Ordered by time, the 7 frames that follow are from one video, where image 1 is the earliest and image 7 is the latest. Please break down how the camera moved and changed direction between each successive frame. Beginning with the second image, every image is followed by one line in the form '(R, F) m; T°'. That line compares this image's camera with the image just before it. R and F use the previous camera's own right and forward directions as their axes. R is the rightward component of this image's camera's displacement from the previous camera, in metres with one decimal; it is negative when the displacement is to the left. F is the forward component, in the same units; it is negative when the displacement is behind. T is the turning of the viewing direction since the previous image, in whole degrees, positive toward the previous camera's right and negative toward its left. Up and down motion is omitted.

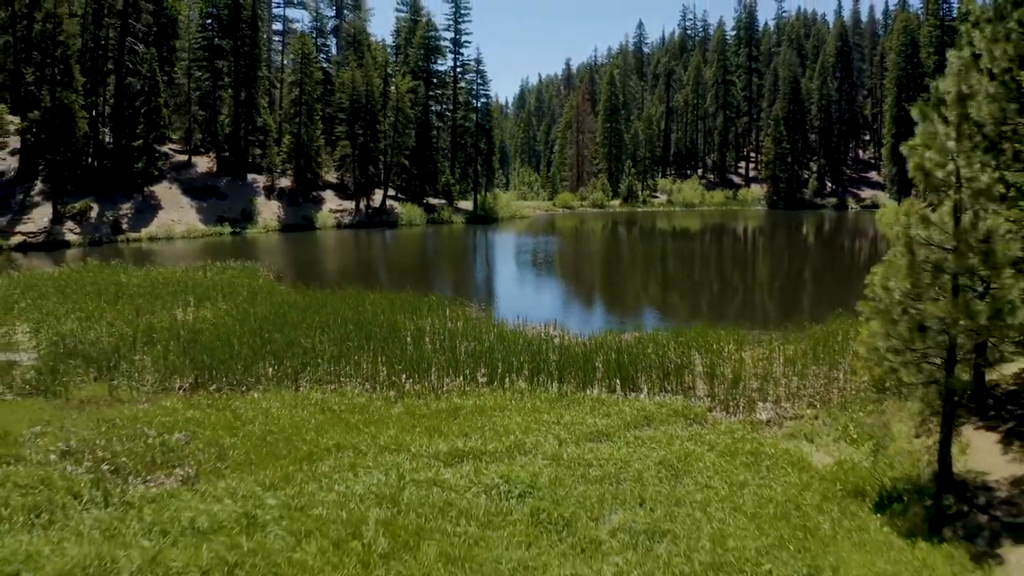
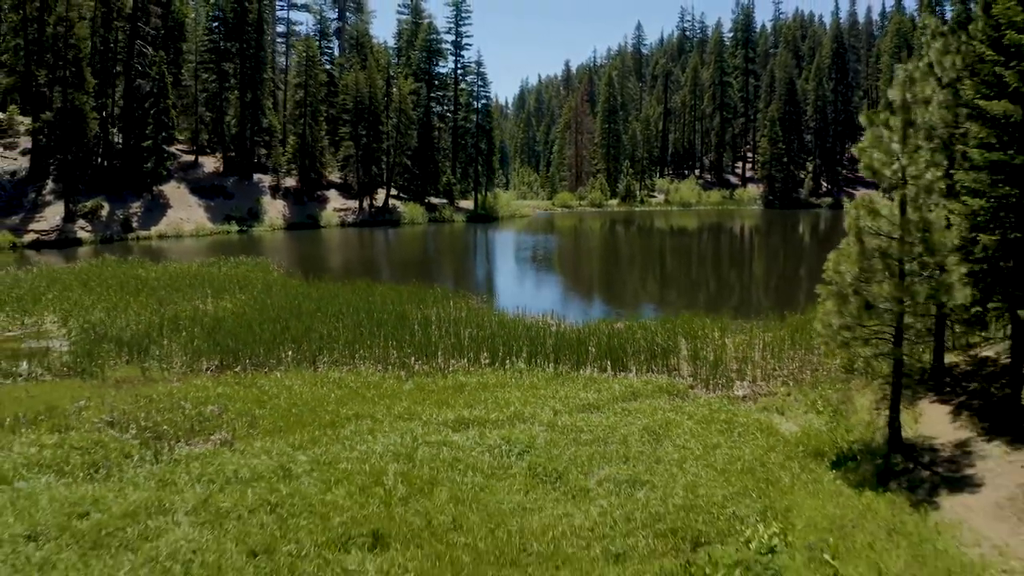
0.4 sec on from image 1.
(0.0, -1.2) m; 0°
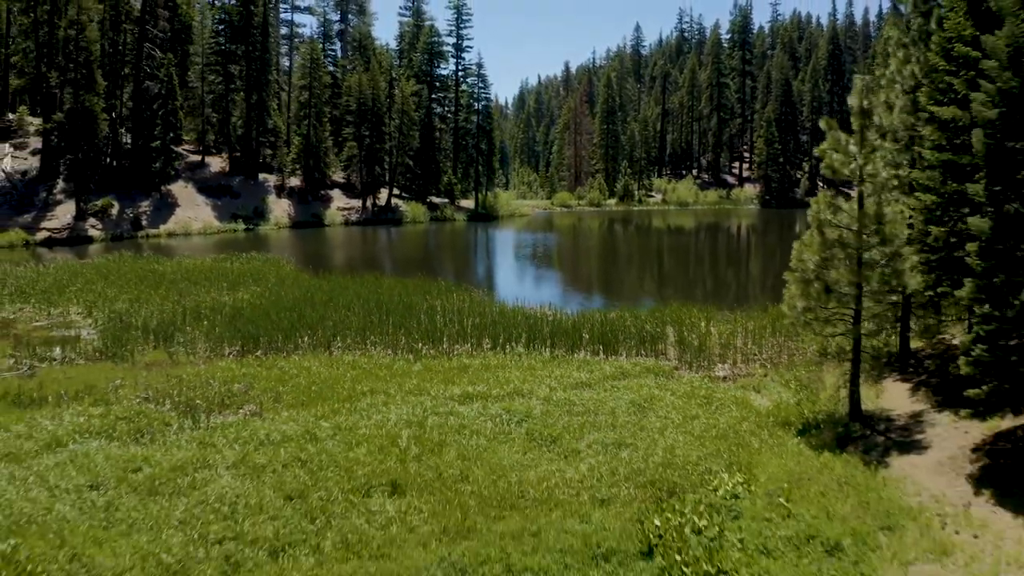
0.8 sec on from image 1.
(0.0, -1.2) m; 0°
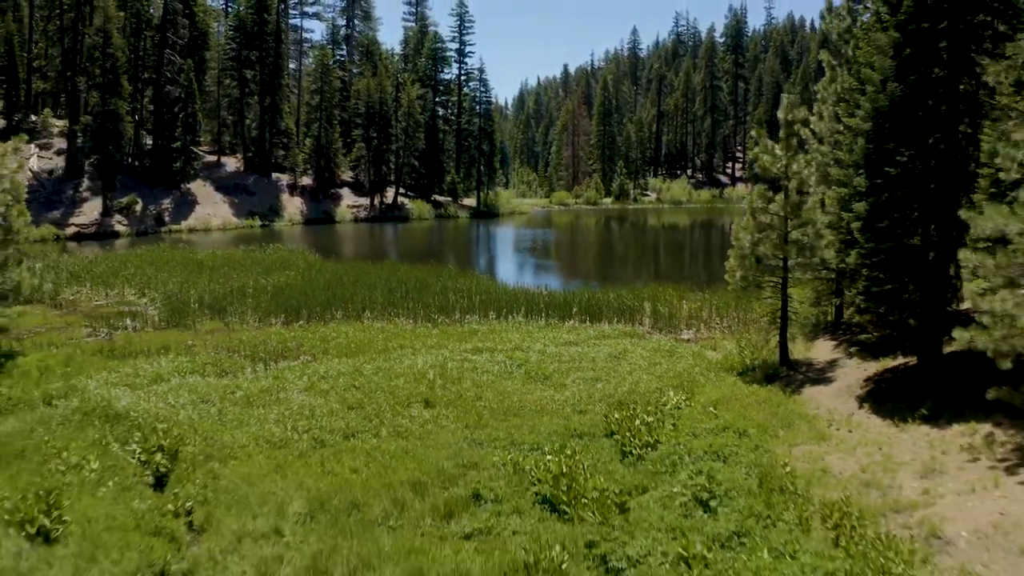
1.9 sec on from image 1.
(0.0, -3.1) m; 0°
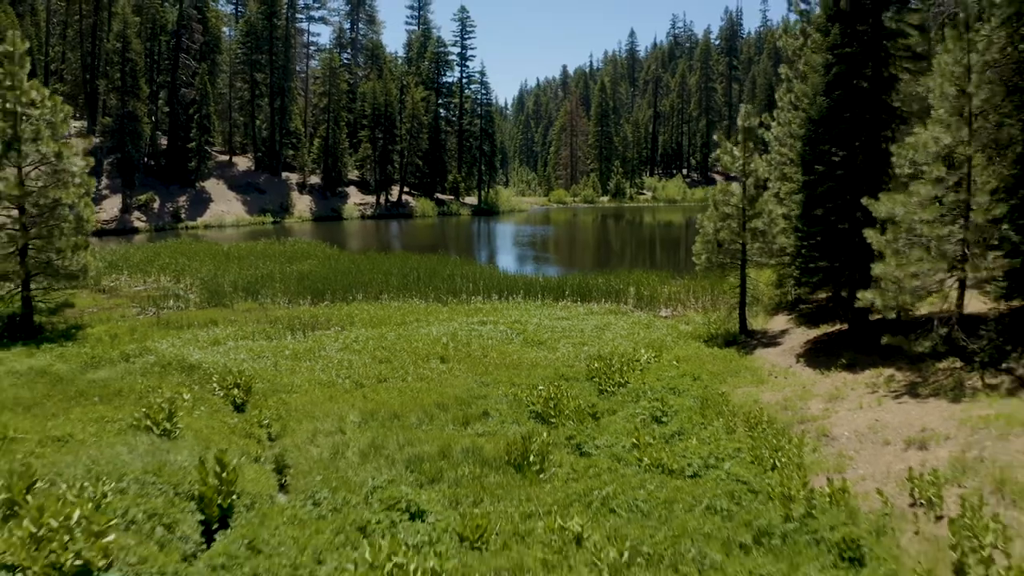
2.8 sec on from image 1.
(0.0, -2.6) m; 0°
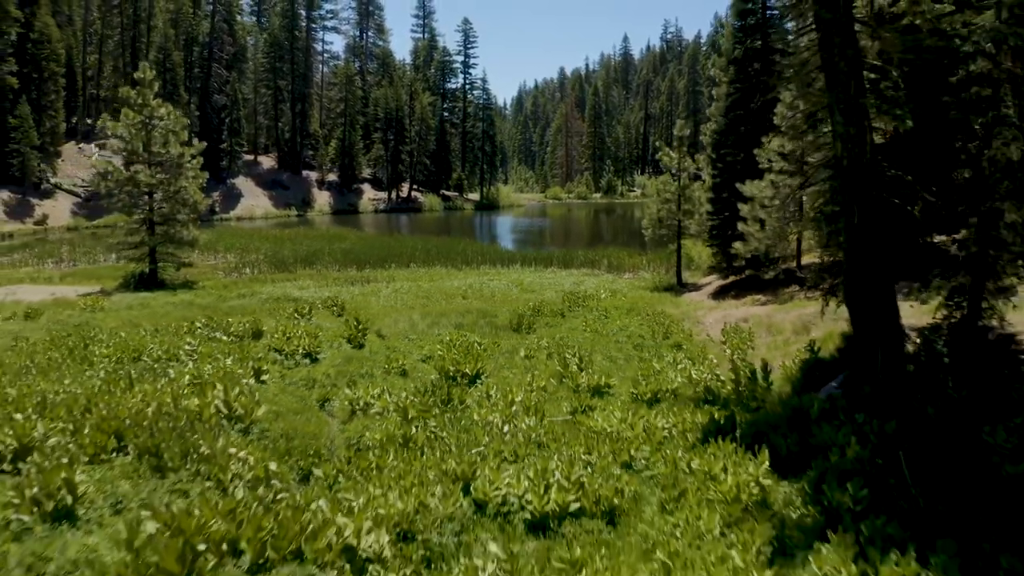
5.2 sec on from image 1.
(0.0, -6.7) m; 0°
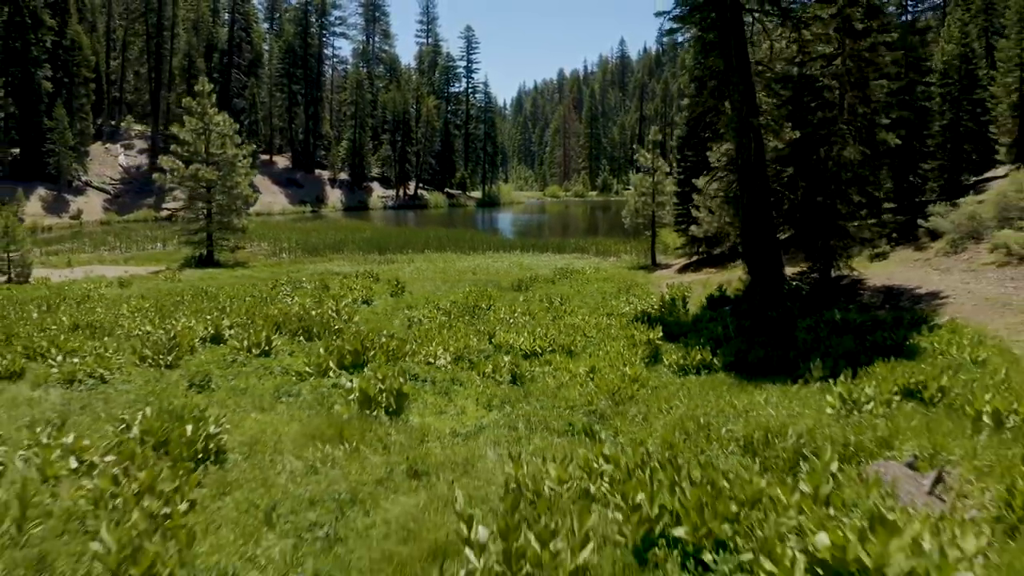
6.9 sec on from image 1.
(-0.1, -4.8) m; 0°
